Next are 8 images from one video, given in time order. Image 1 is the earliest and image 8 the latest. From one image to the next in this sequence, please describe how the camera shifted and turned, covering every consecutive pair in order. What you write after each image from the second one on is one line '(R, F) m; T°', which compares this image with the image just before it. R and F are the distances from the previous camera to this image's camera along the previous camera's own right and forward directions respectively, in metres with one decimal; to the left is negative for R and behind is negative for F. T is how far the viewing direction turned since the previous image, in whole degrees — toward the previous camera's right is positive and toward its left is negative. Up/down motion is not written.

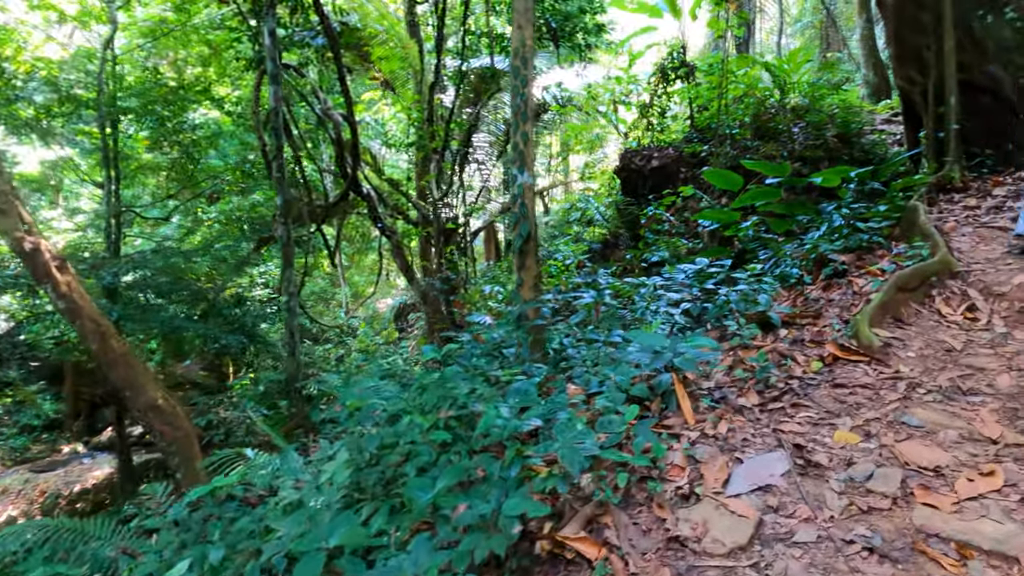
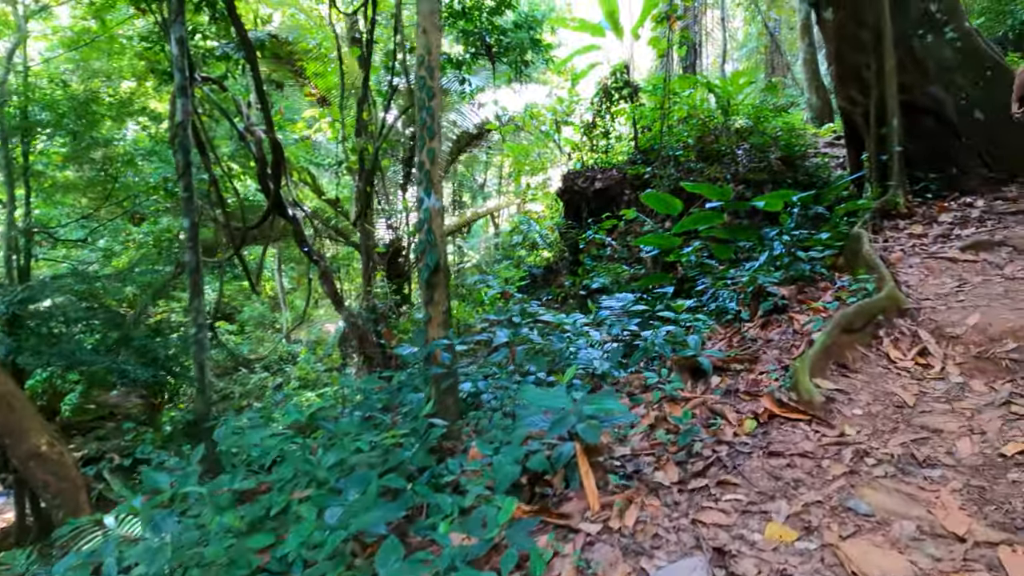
(+0.4, +0.6) m; +4°
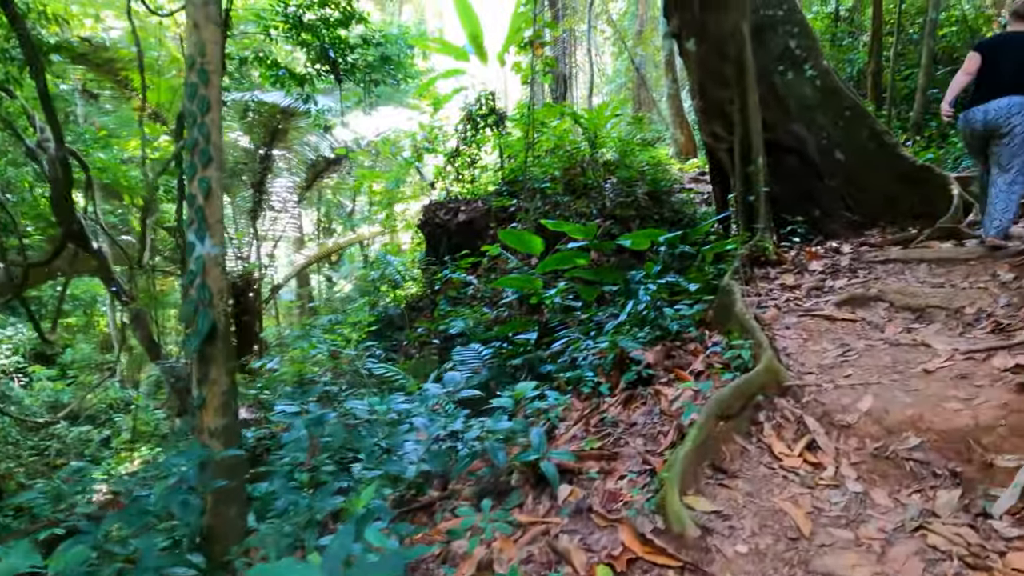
(+0.4, +1.0) m; +10°
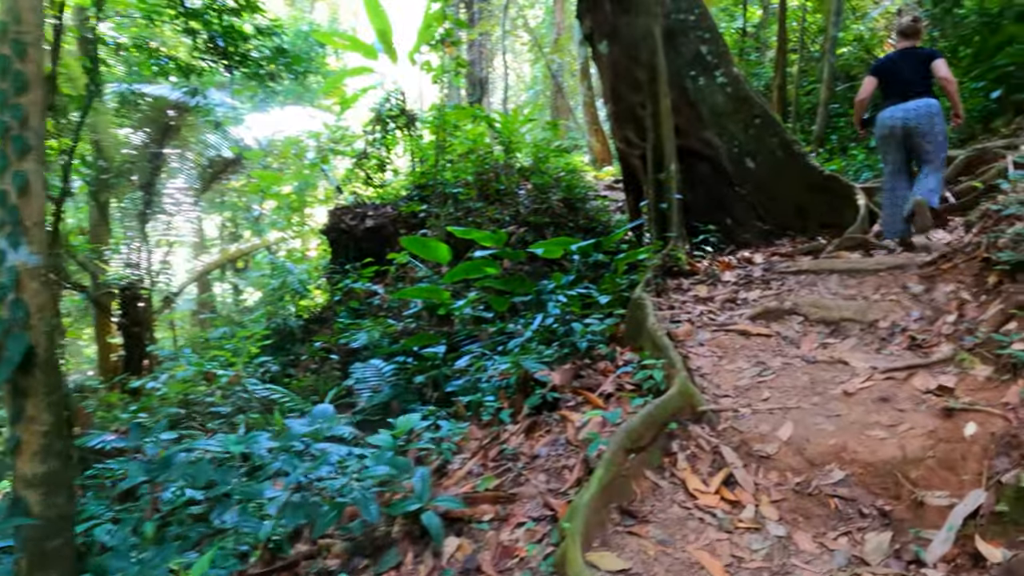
(+0.2, +0.4) m; +7°
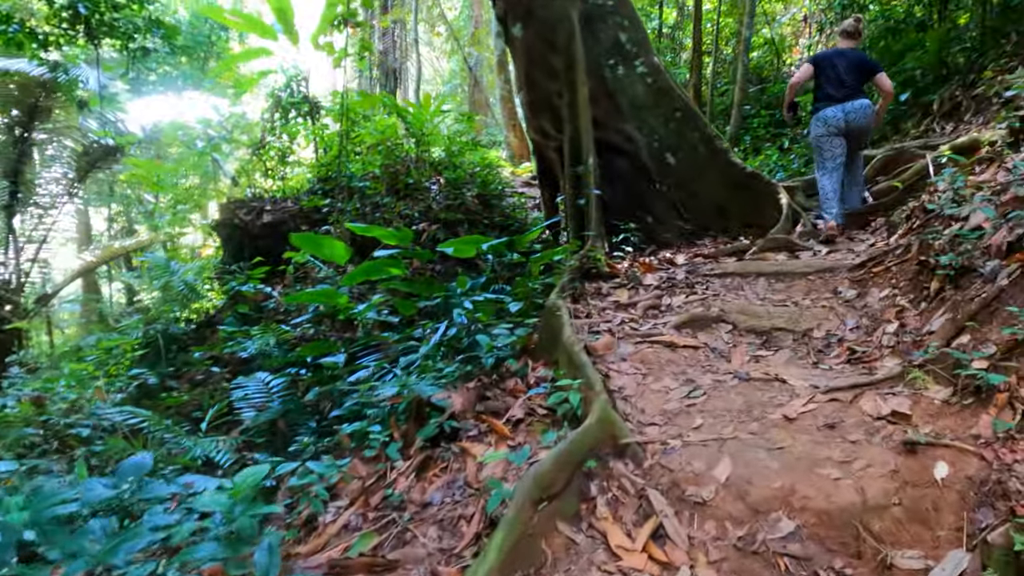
(+0.1, +0.5) m; +7°
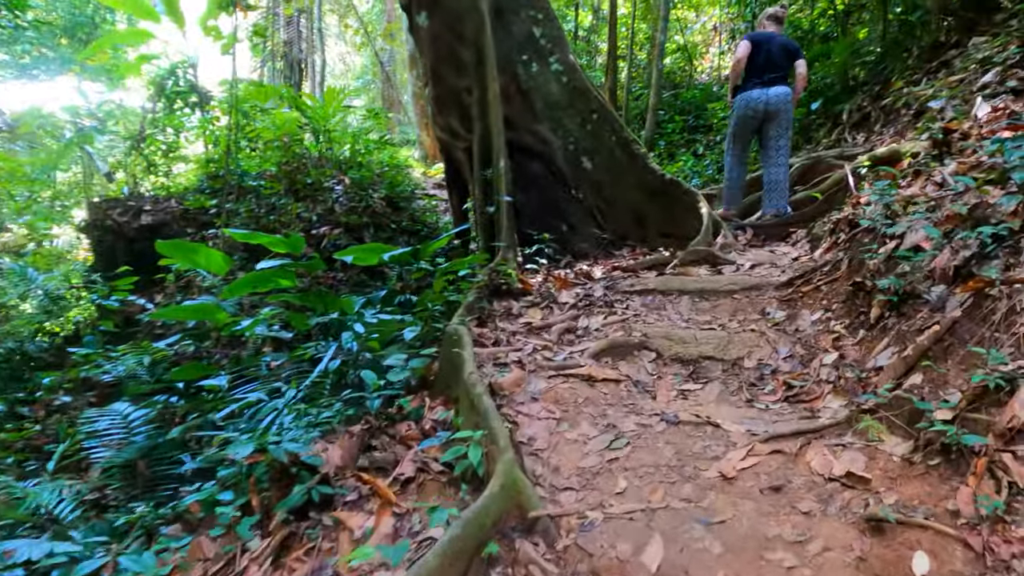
(+0.1, +0.5) m; +7°
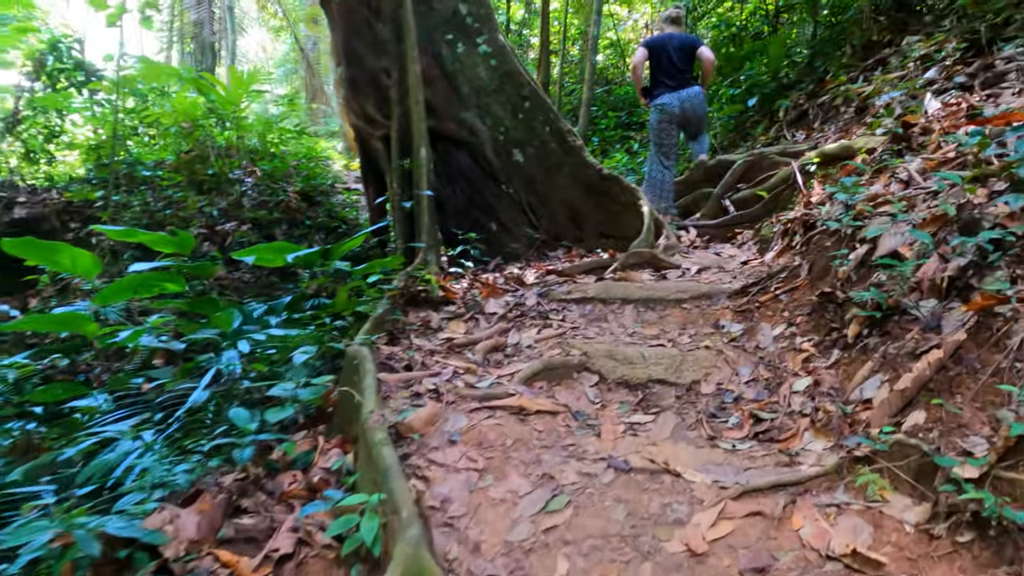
(+0.1, +0.5) m; +6°
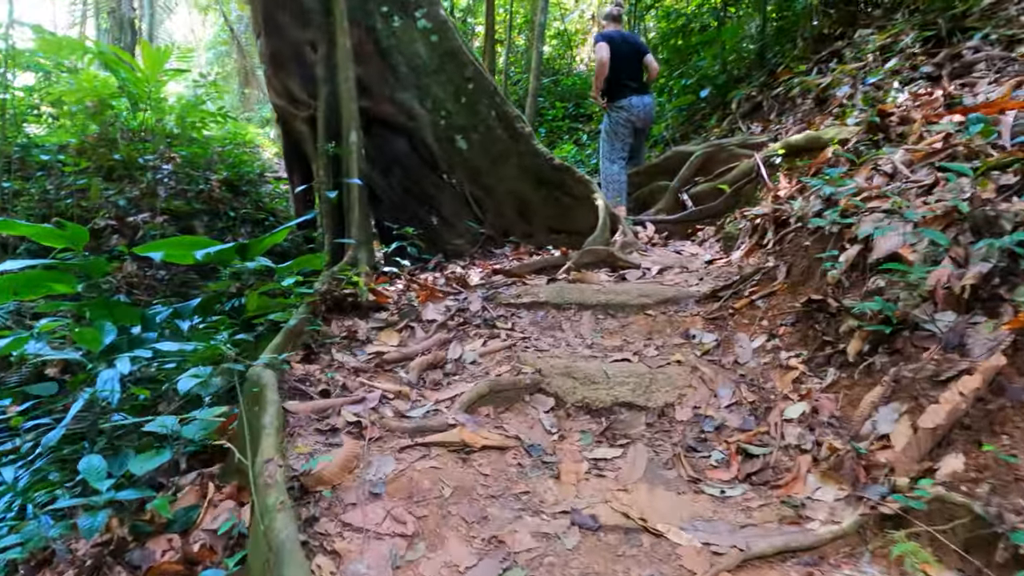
(0.0, +0.4) m; +5°
